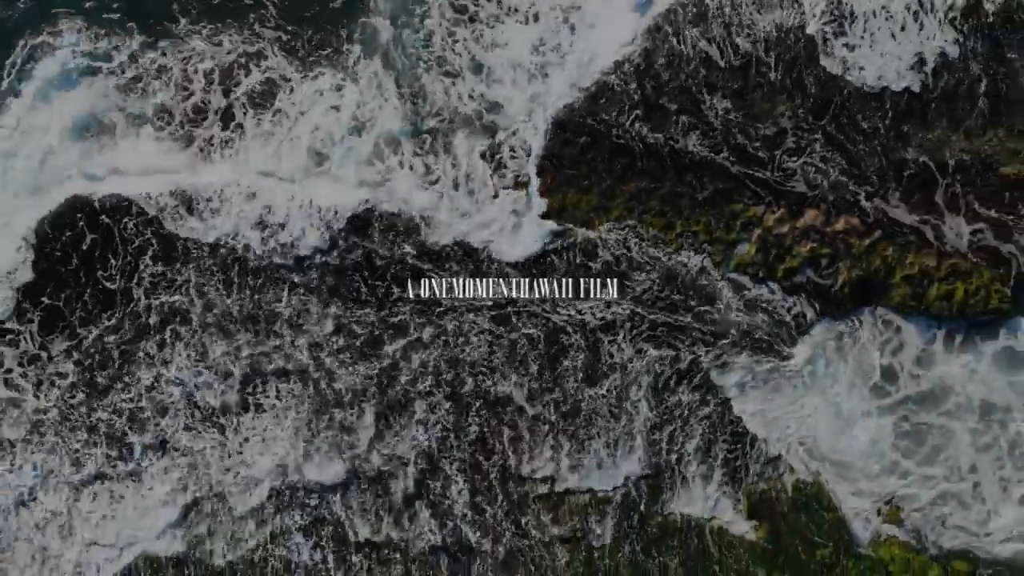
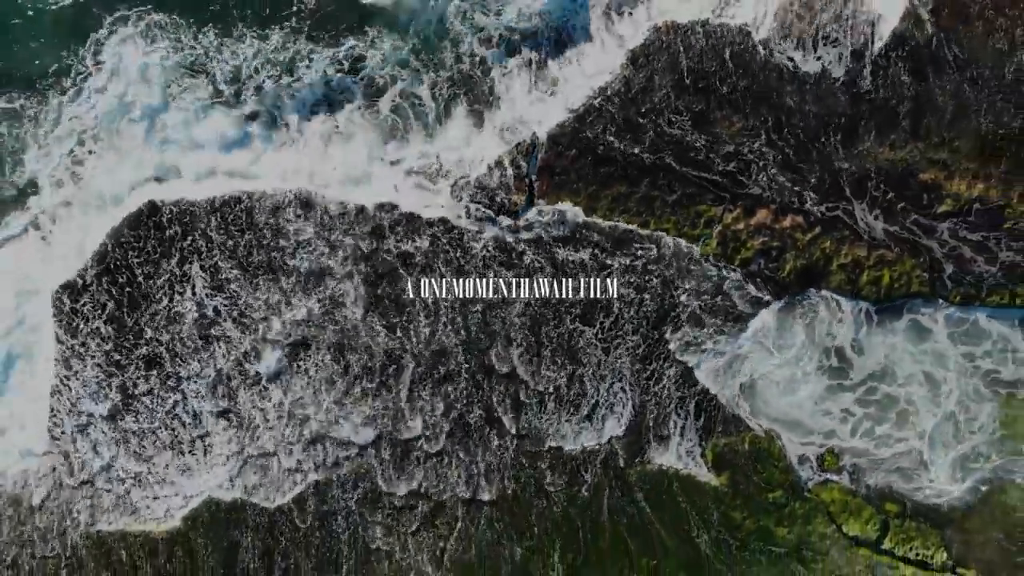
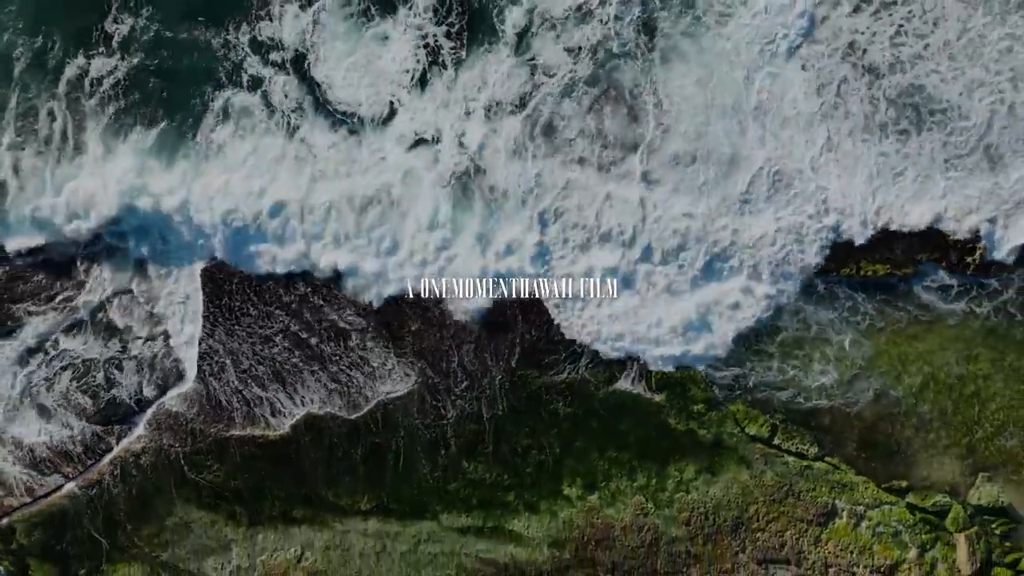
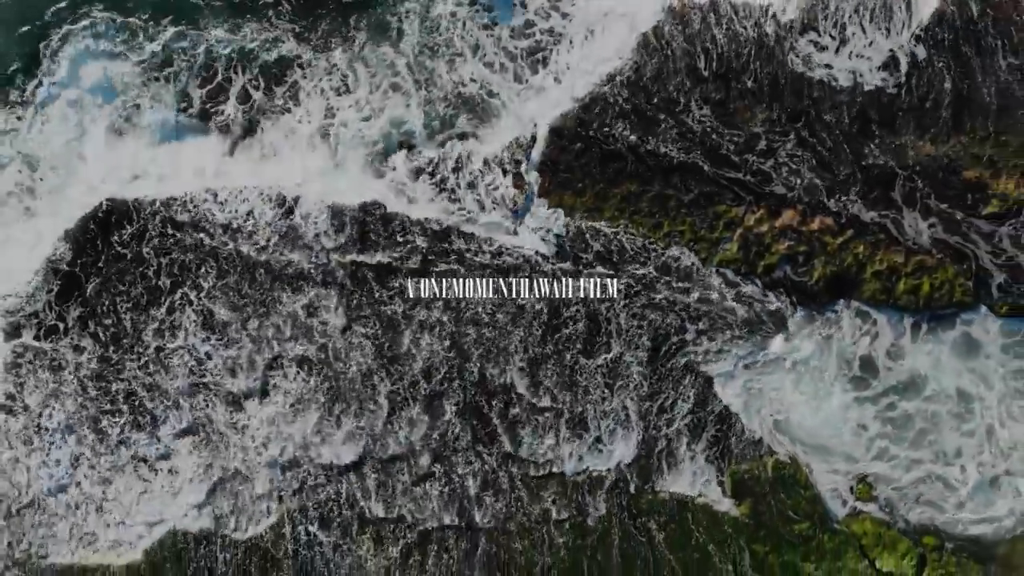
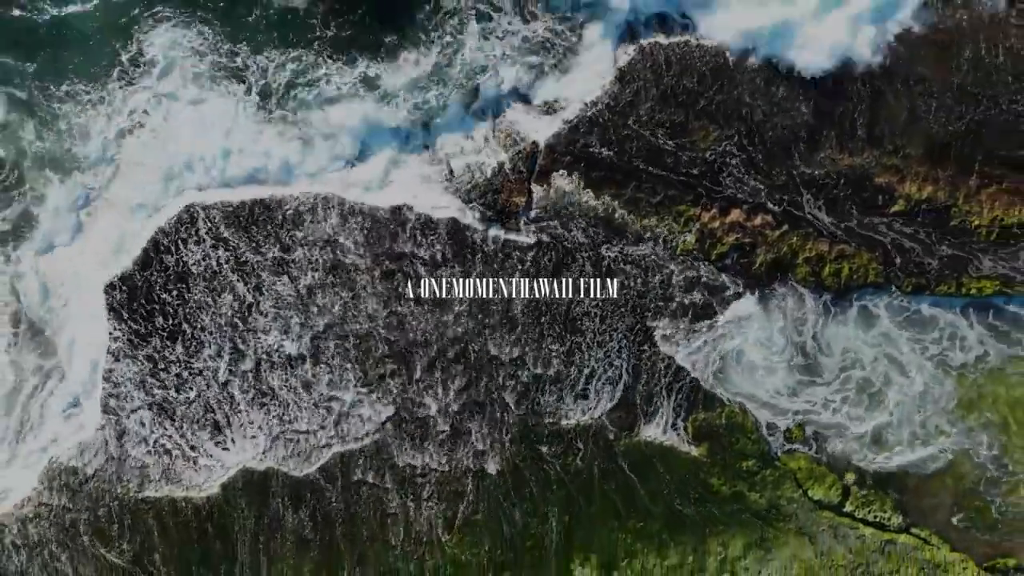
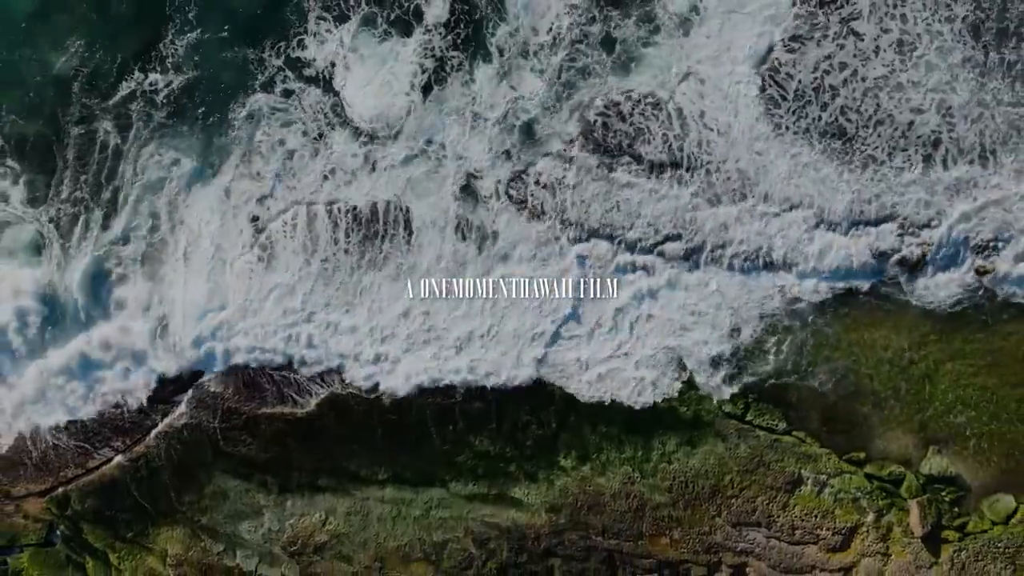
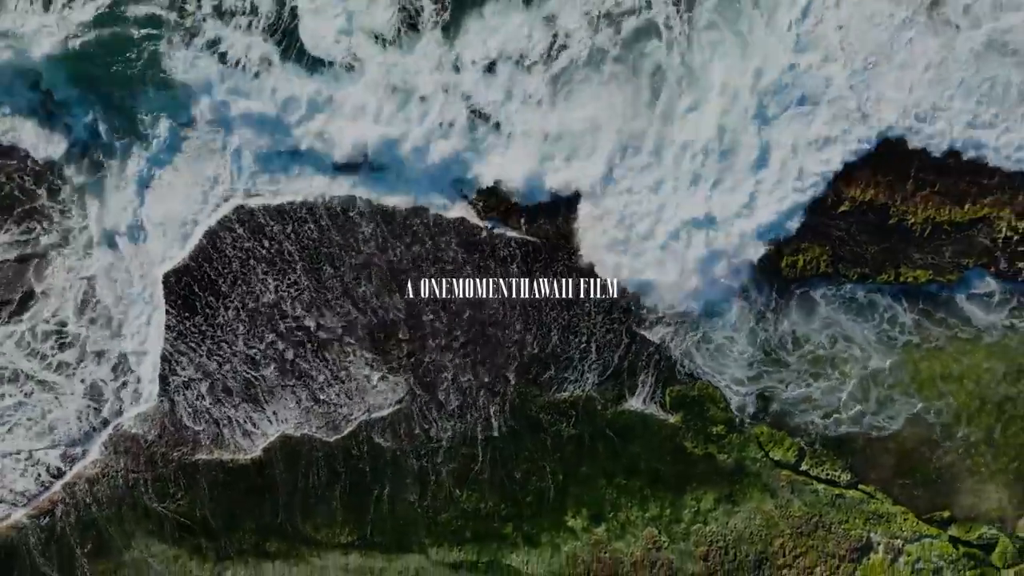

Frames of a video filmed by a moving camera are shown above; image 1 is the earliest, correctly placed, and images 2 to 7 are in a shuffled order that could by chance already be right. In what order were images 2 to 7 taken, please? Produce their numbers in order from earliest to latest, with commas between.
4, 2, 5, 7, 3, 6
